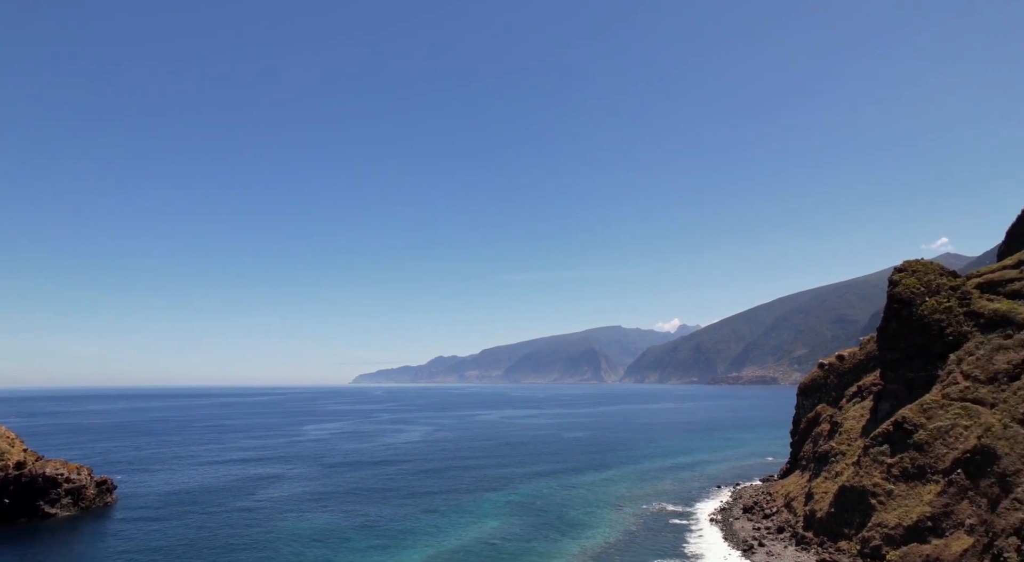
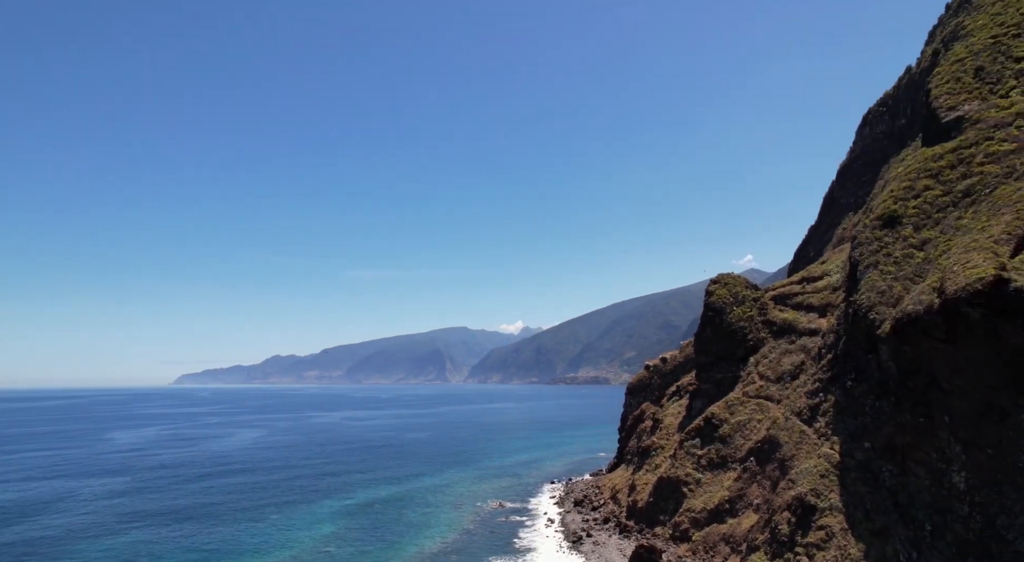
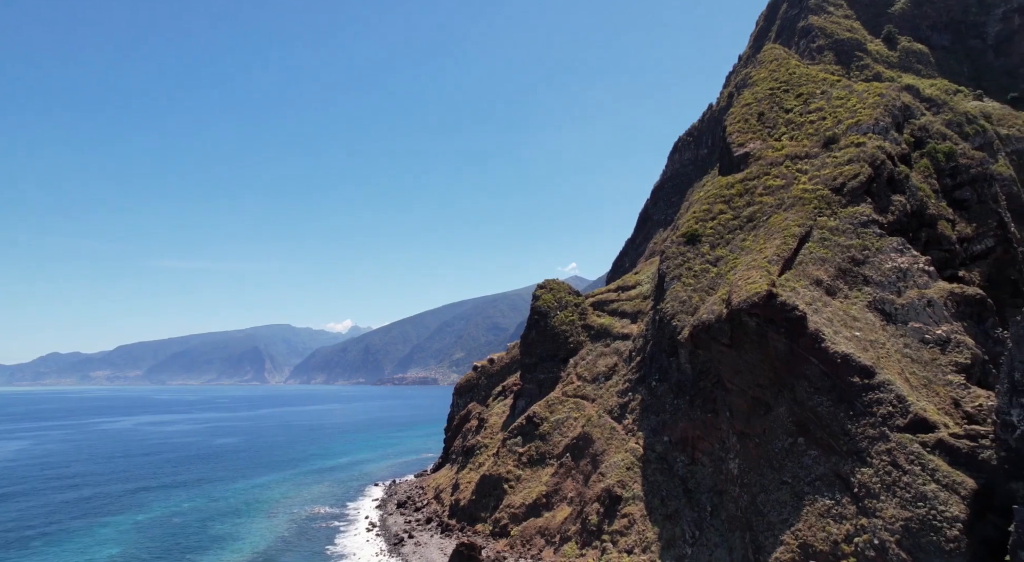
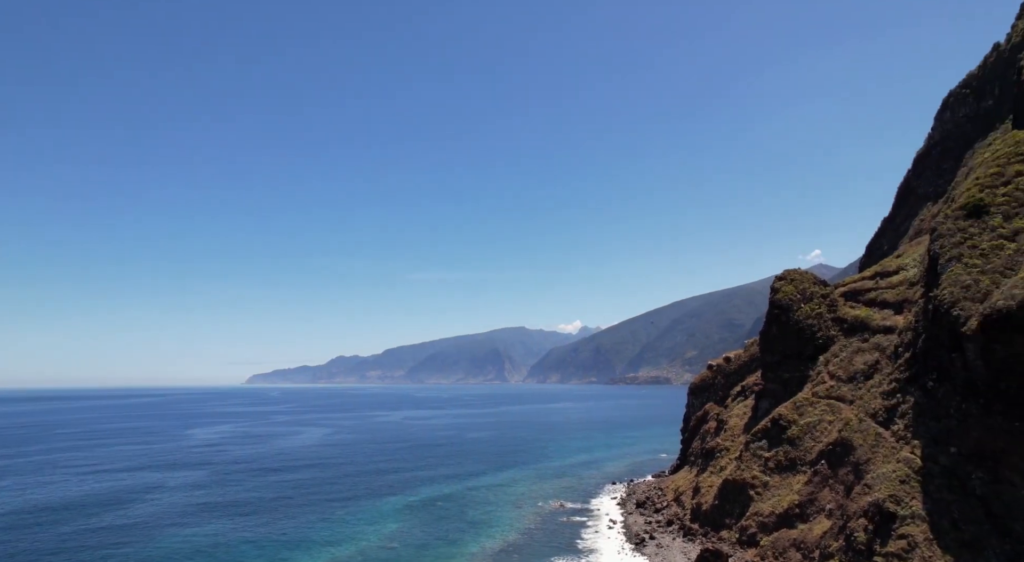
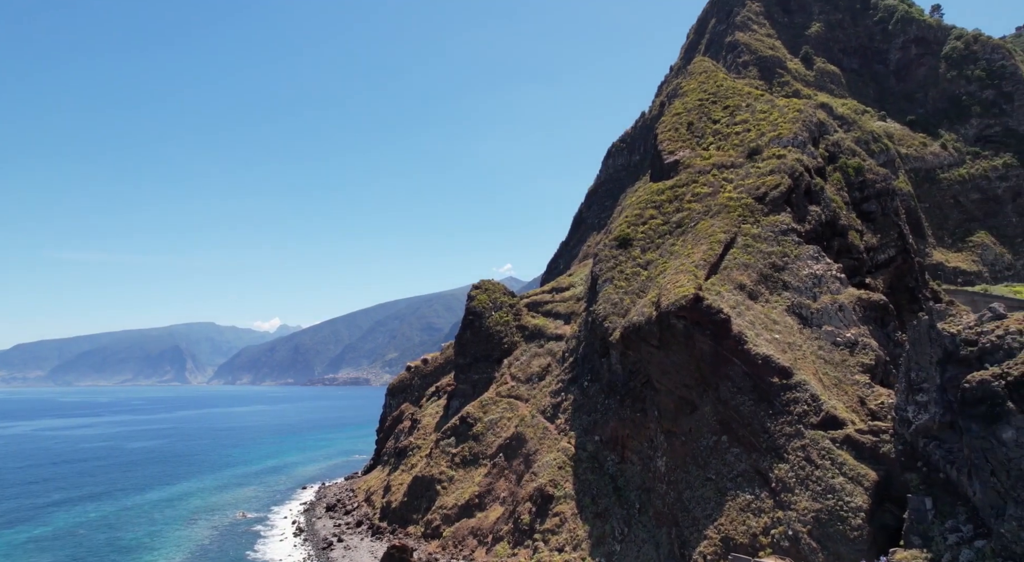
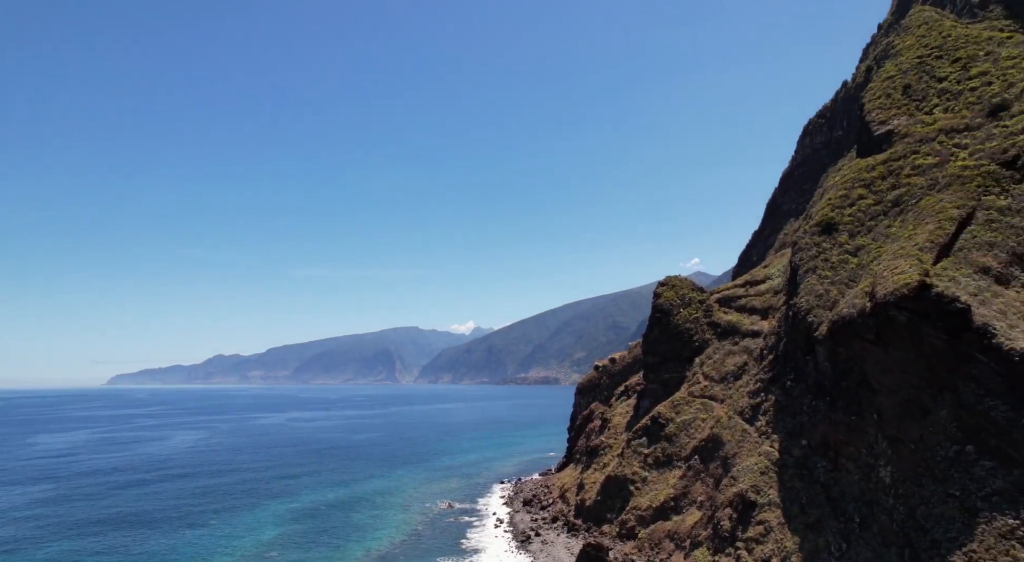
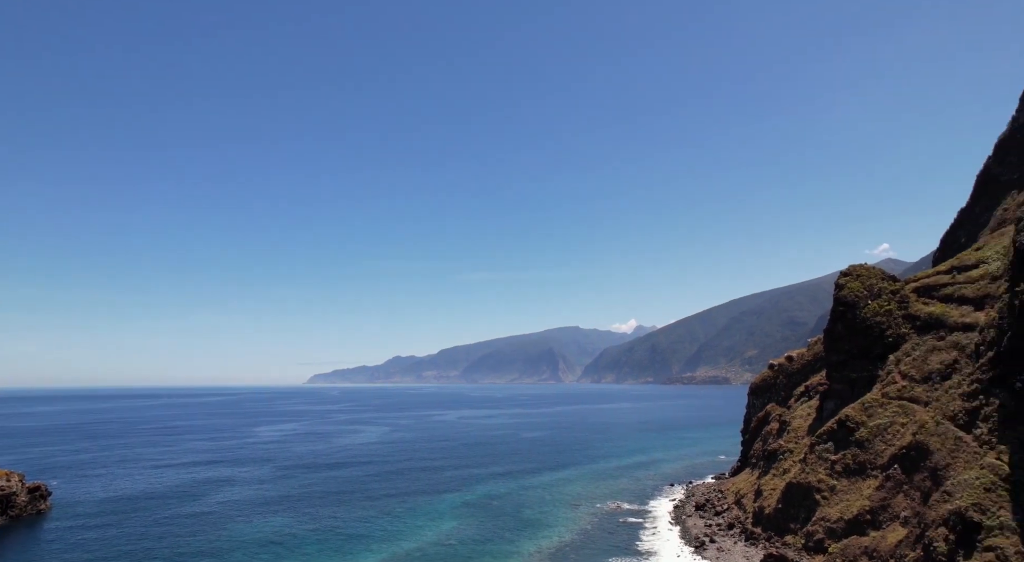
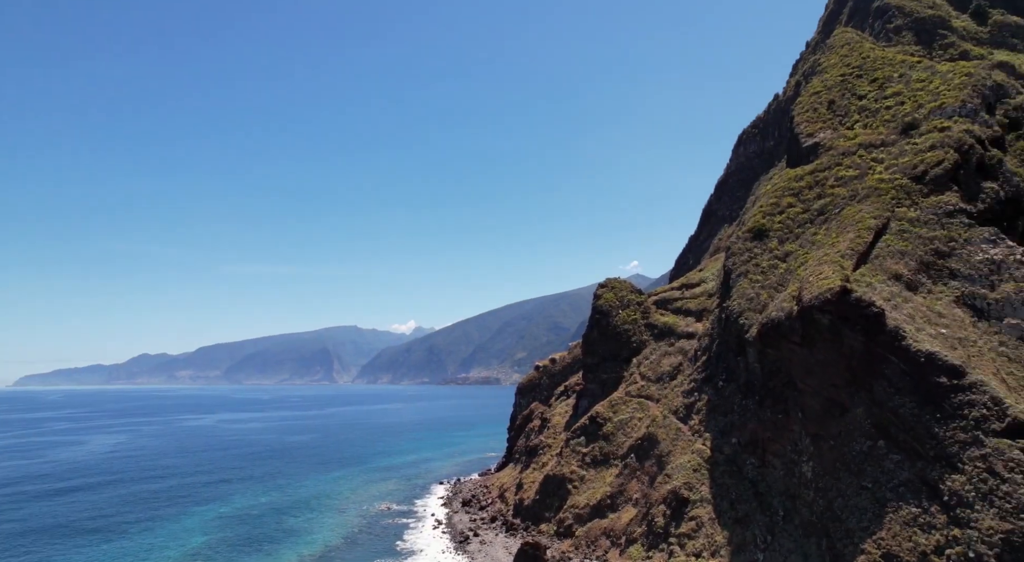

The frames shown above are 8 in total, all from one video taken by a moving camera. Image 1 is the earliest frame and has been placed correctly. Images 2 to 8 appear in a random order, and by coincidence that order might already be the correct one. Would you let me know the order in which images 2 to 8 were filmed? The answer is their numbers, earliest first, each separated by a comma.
7, 4, 2, 6, 8, 3, 5
